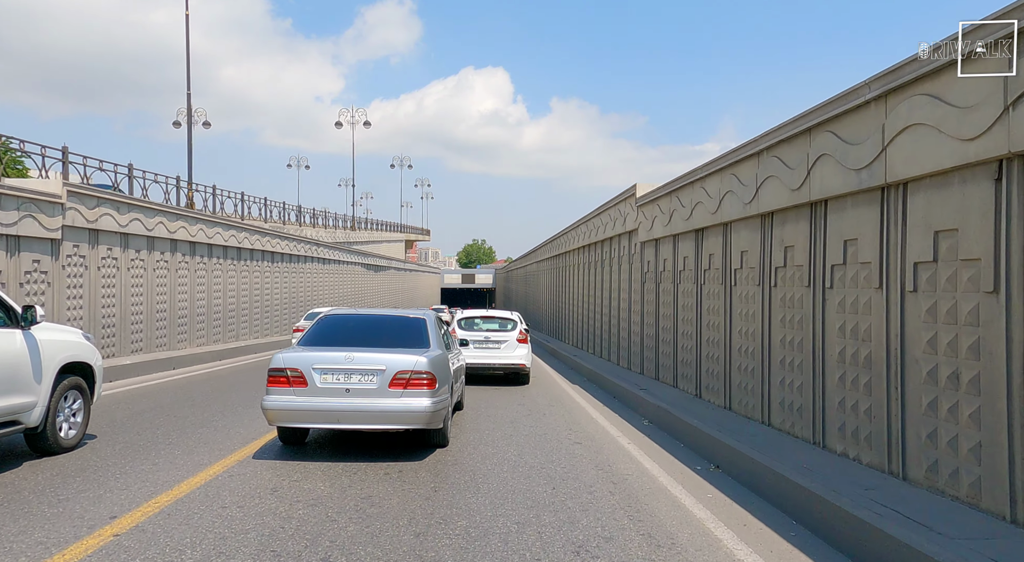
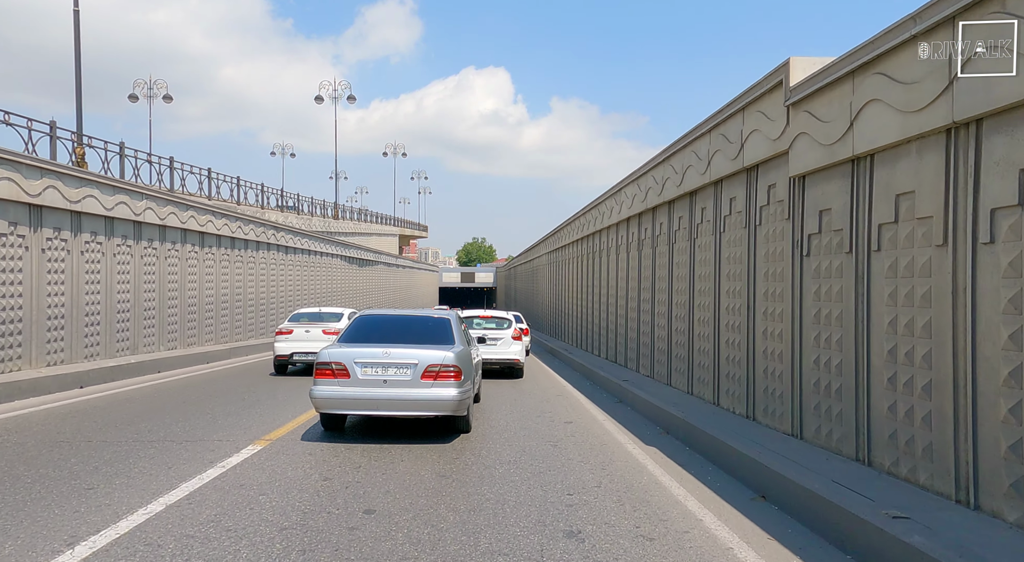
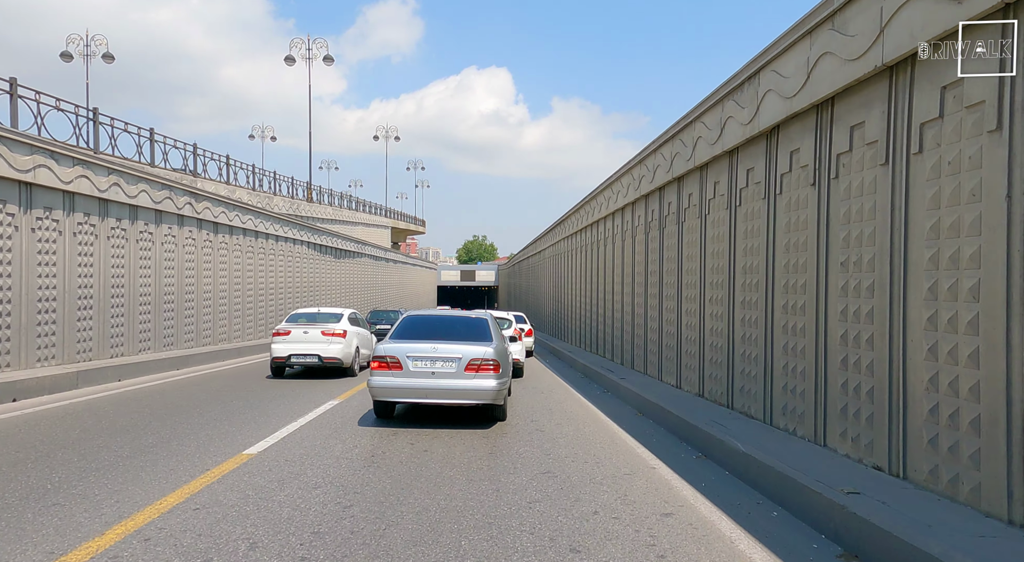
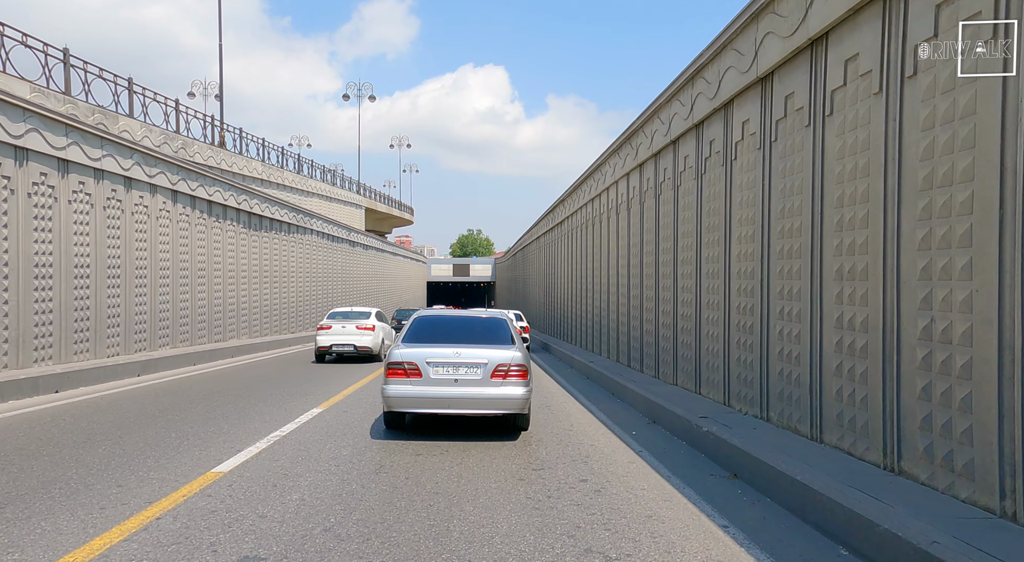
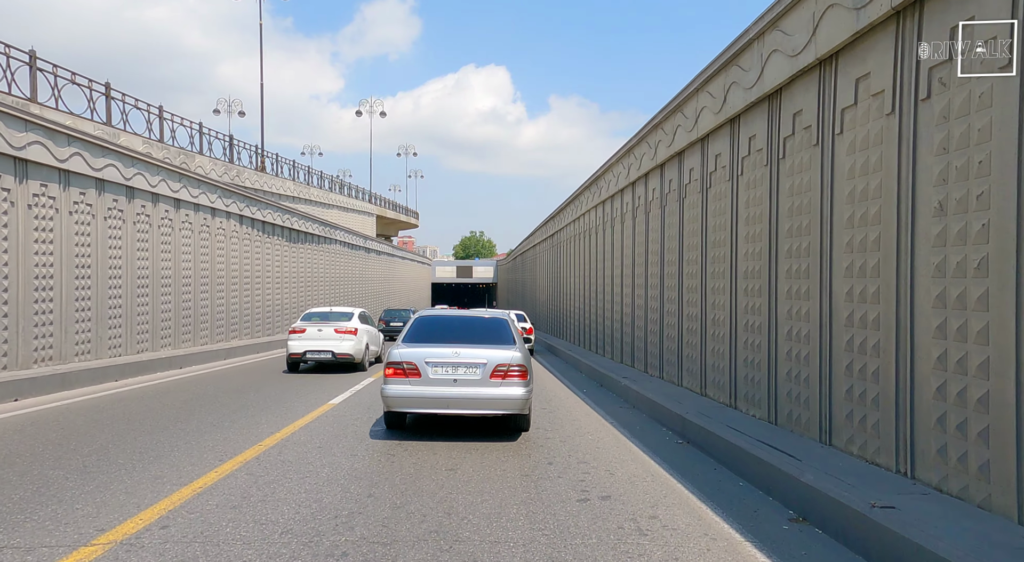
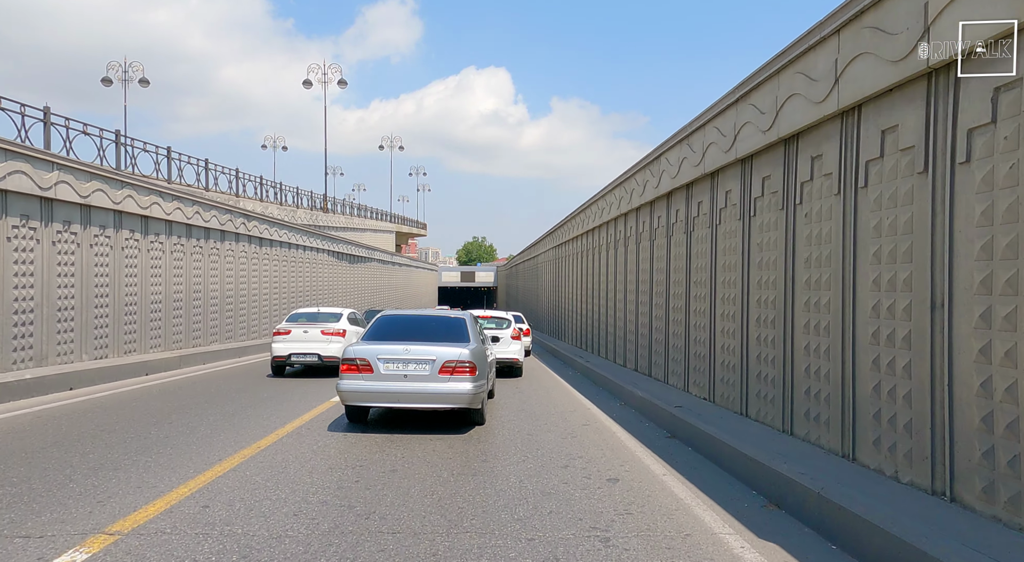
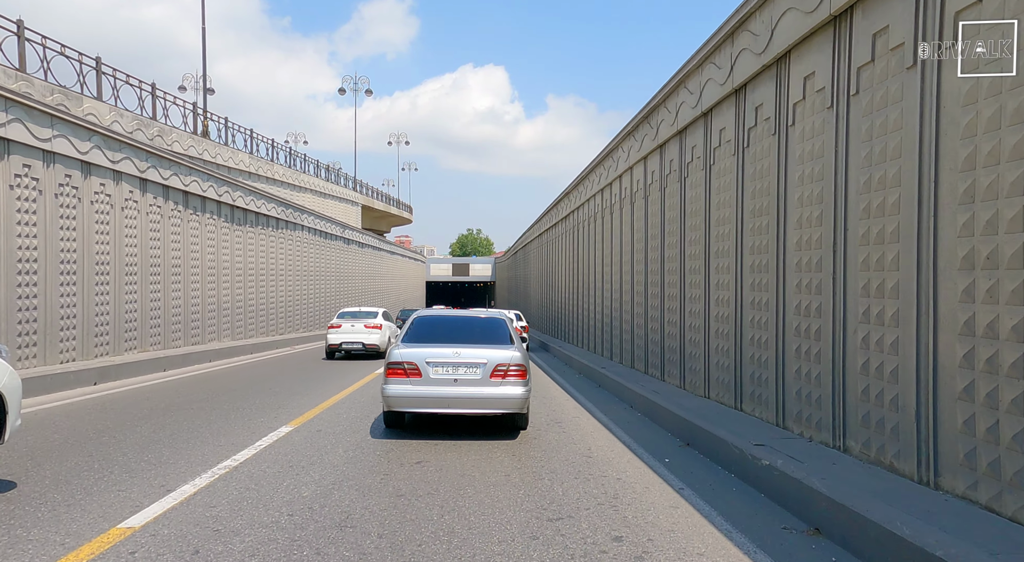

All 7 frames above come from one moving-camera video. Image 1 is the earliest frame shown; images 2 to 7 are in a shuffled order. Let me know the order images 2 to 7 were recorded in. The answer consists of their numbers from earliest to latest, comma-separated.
2, 6, 3, 5, 4, 7
